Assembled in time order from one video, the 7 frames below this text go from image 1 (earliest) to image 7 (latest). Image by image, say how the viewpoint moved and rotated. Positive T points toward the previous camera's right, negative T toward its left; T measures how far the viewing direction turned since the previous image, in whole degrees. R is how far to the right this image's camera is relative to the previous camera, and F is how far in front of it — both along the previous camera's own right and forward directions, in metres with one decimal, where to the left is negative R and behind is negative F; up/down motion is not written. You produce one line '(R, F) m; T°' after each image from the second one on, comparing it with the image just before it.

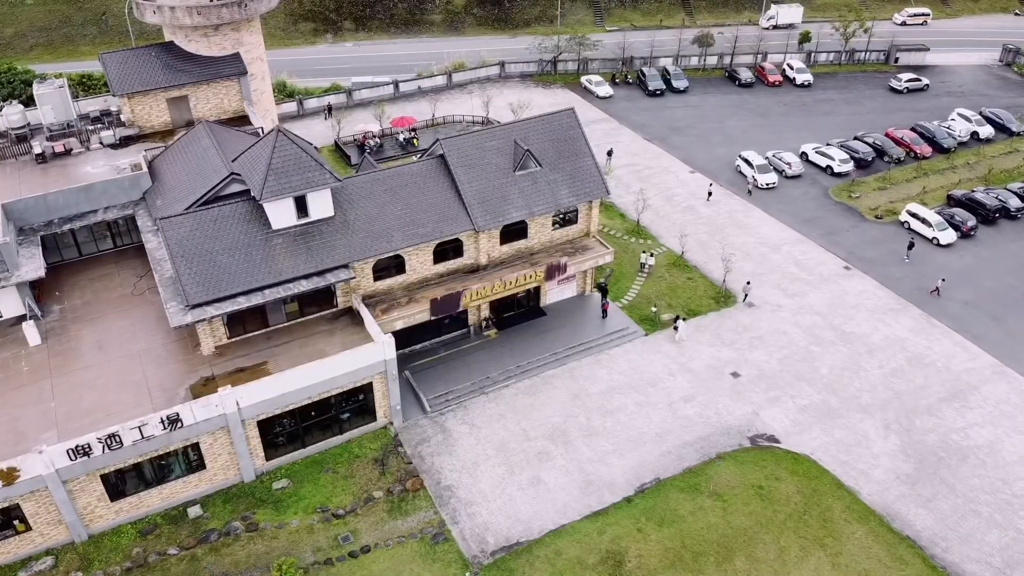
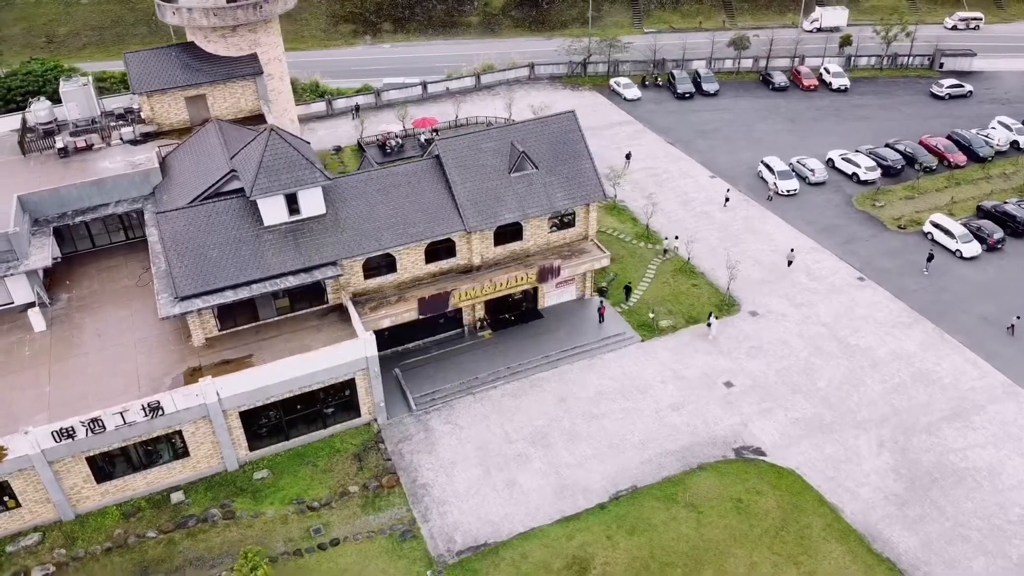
(+3.1, +0.1) m; -5°
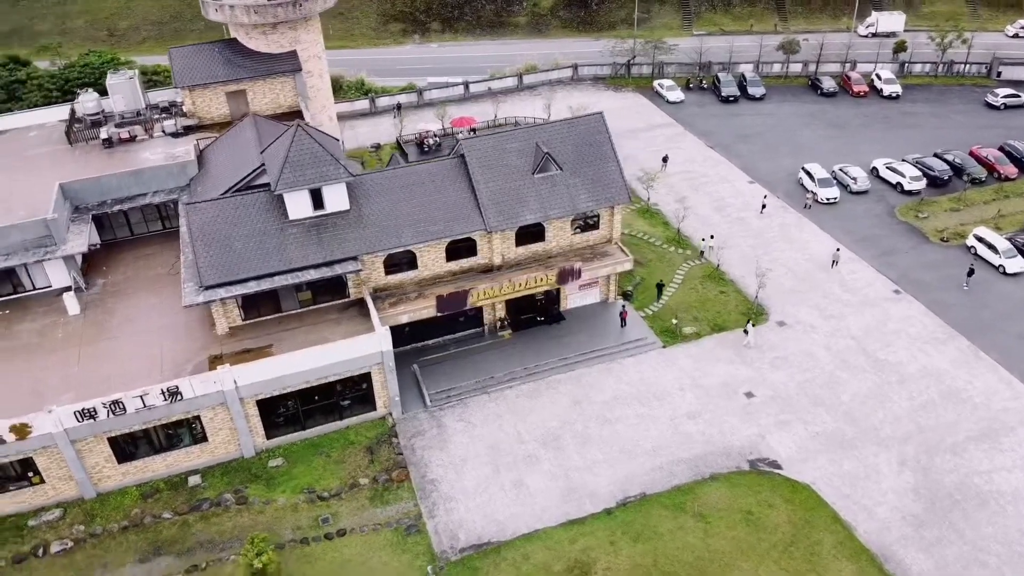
(+1.5, 0.0) m; -4°
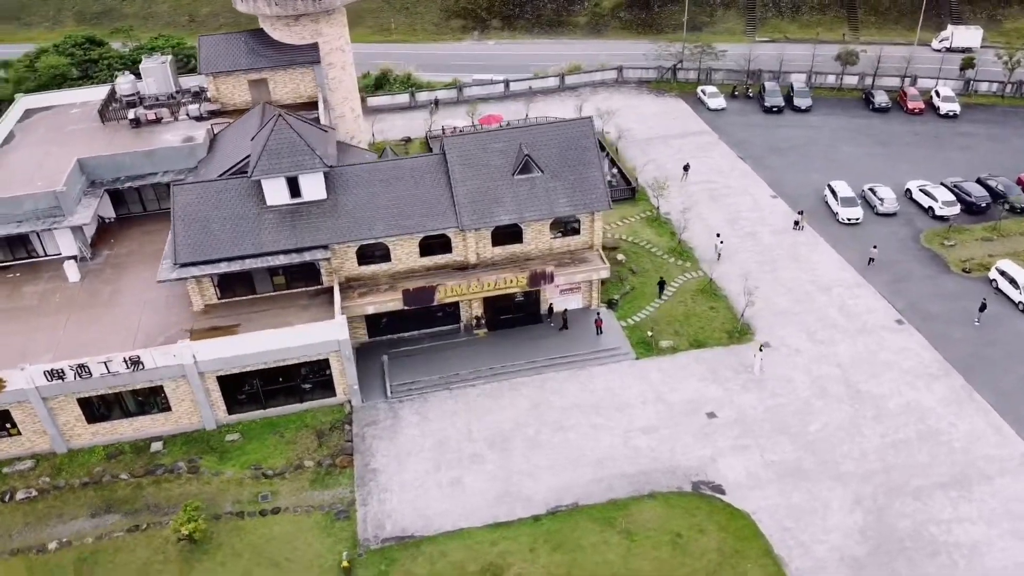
(+5.6, +0.3) m; -7°
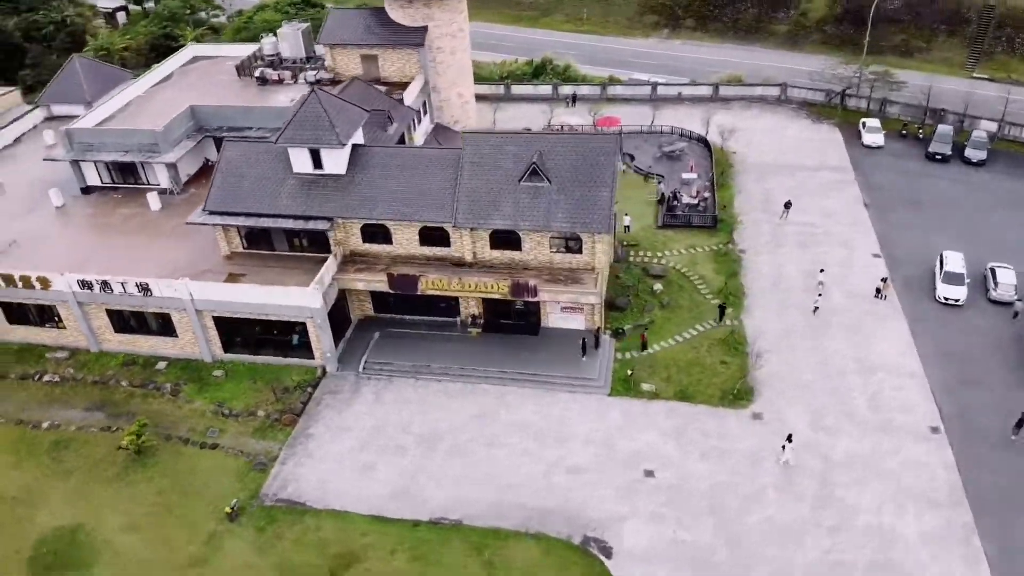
(+11.5, +2.5) m; -18°
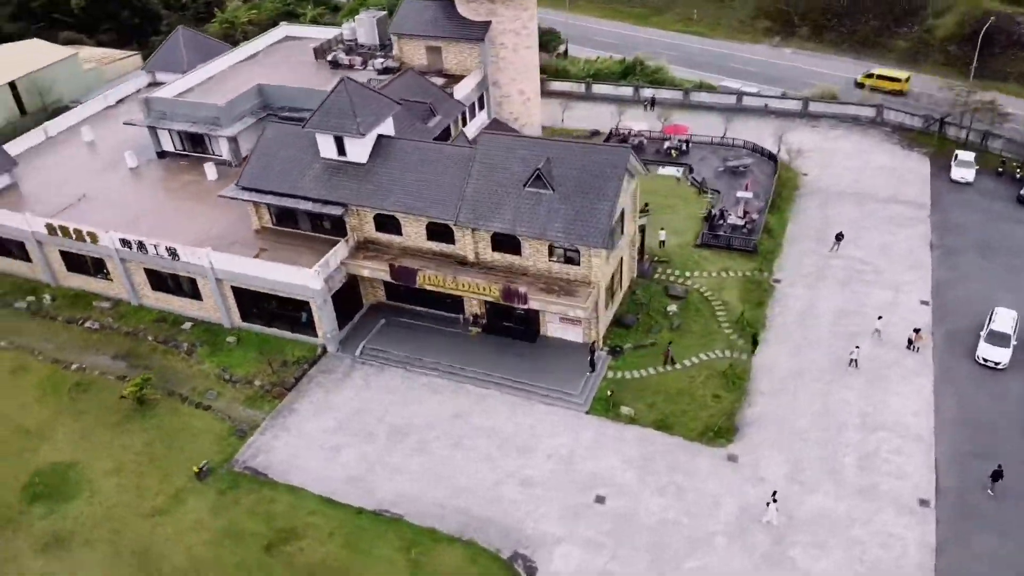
(+6.2, +0.7) m; -10°
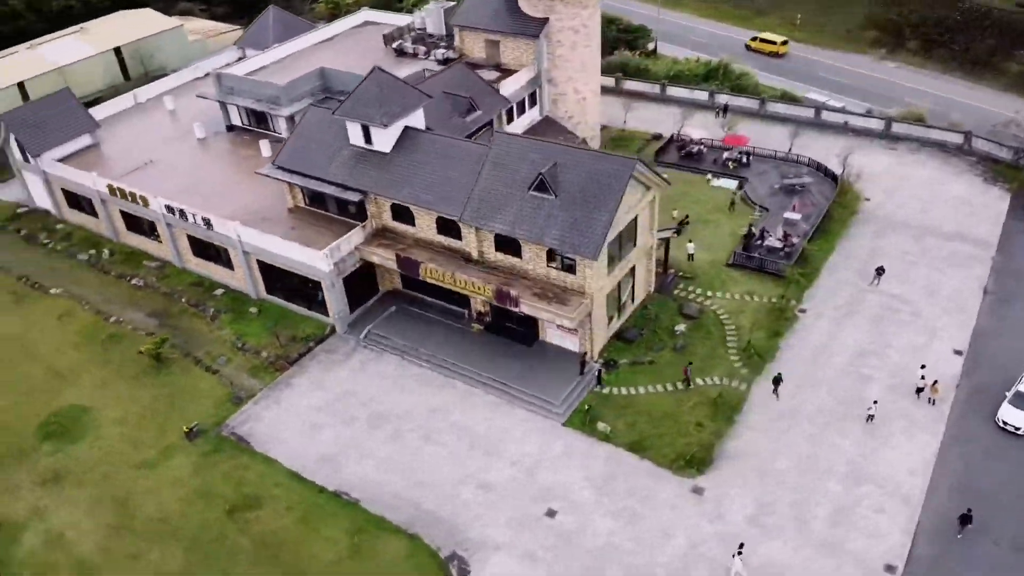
(+5.5, +0.5) m; -9°
